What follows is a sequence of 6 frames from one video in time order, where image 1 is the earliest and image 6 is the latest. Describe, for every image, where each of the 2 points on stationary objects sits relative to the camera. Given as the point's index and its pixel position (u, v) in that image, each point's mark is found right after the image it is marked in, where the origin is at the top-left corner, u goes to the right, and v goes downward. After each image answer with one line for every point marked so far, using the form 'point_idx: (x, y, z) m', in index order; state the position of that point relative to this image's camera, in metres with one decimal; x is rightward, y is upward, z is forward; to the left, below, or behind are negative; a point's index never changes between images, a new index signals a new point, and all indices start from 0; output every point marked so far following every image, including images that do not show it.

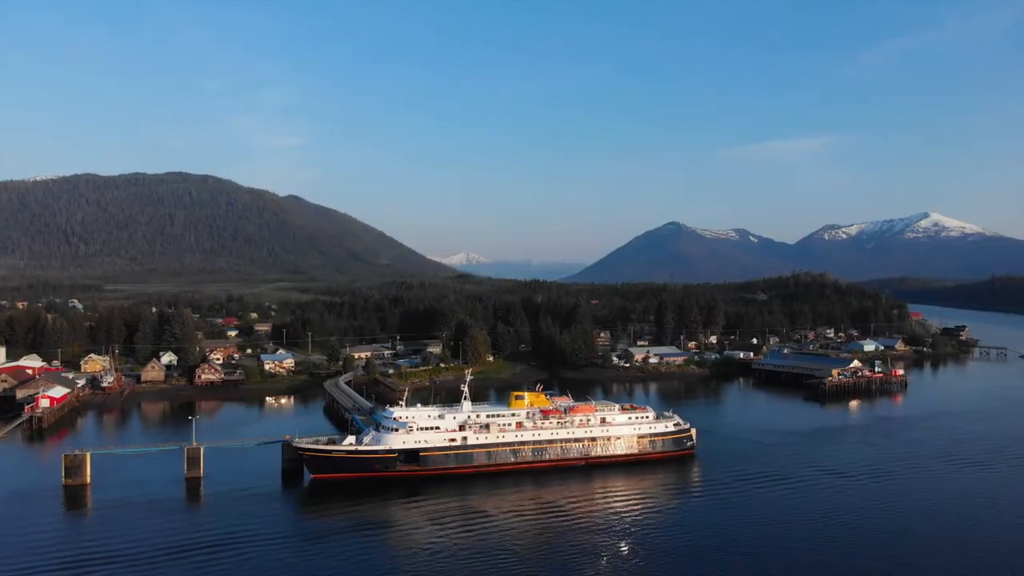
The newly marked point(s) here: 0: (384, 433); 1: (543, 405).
0: (-3.1, -3.7, +17.4) m
1: (+1.1, -3.3, +19.2) m
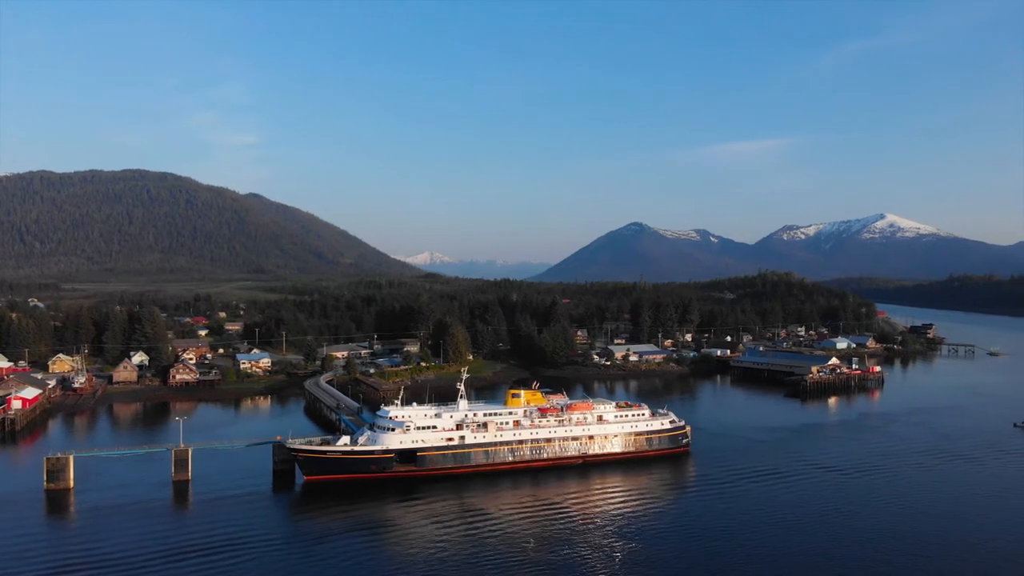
0: (-3.2, -3.6, +17.0) m
1: (+0.9, -3.2, +19.0) m
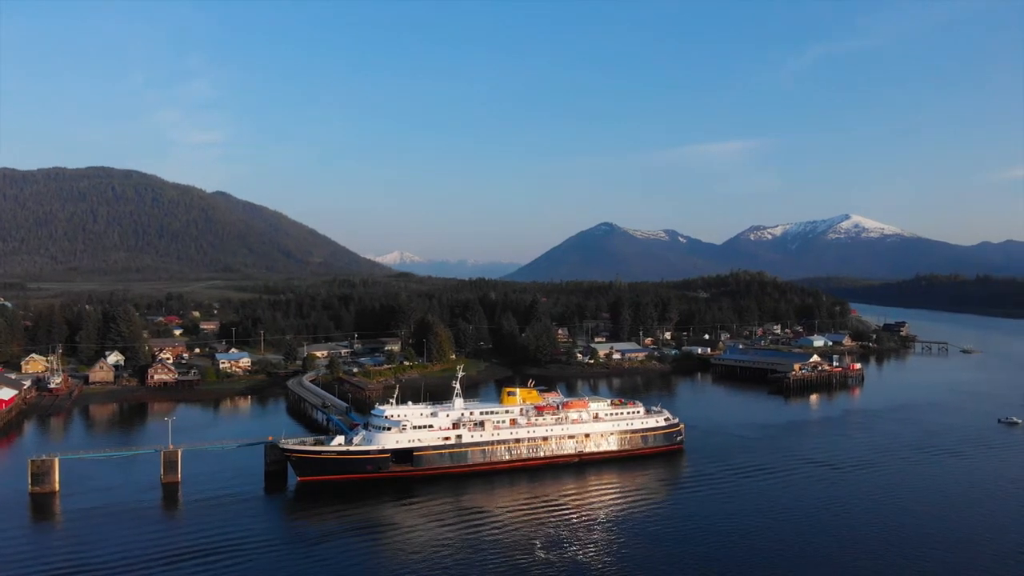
0: (-3.3, -3.6, +16.8) m
1: (+0.7, -3.1, +18.9) m
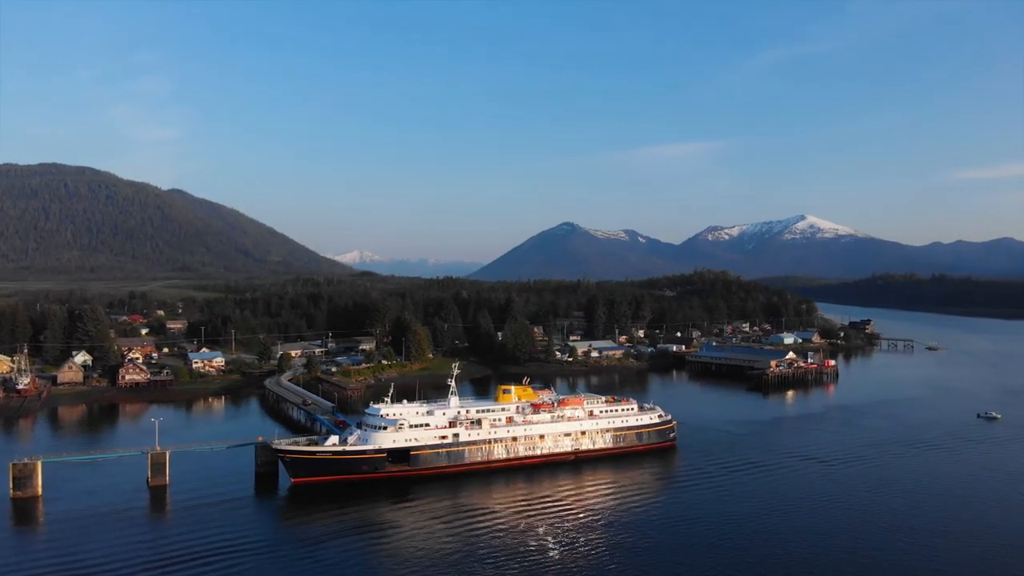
0: (-3.4, -3.5, +16.5) m
1: (+0.5, -3.1, +18.8) m
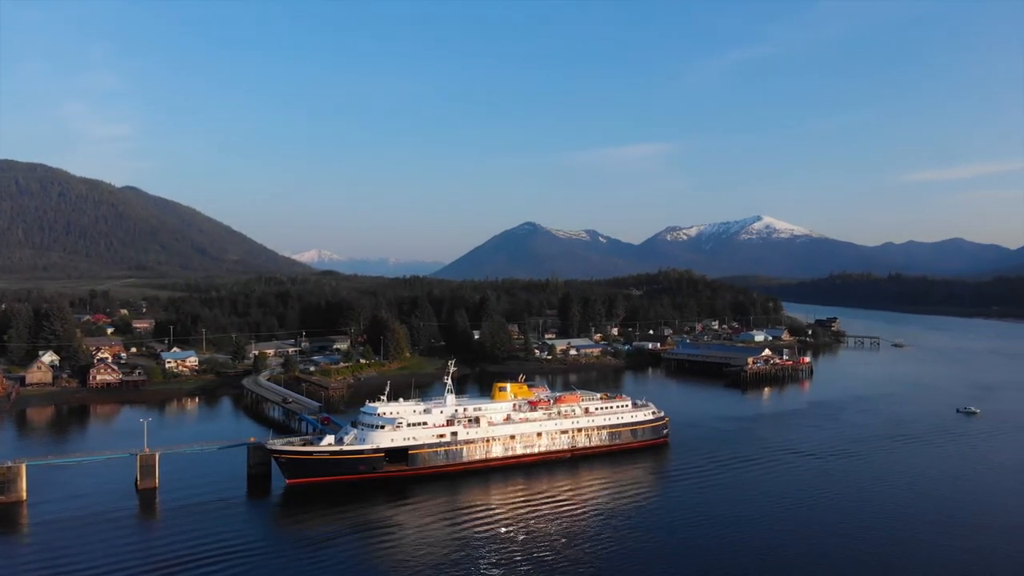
0: (-3.5, -3.4, +16.2) m
1: (+0.2, -3.0, +18.8) m
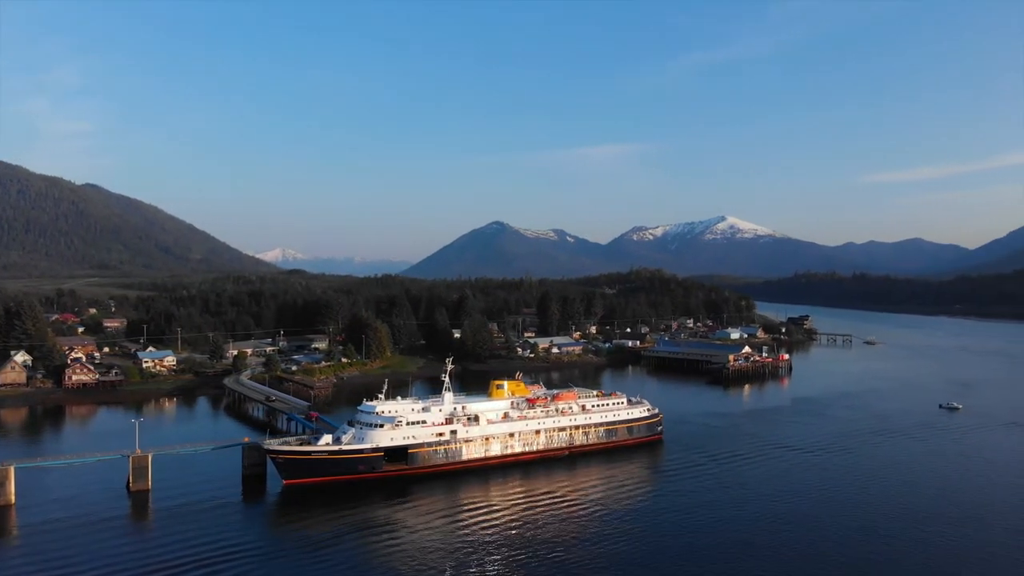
0: (-3.6, -3.4, +16.1) m
1: (+0.1, -2.9, +18.8) m
